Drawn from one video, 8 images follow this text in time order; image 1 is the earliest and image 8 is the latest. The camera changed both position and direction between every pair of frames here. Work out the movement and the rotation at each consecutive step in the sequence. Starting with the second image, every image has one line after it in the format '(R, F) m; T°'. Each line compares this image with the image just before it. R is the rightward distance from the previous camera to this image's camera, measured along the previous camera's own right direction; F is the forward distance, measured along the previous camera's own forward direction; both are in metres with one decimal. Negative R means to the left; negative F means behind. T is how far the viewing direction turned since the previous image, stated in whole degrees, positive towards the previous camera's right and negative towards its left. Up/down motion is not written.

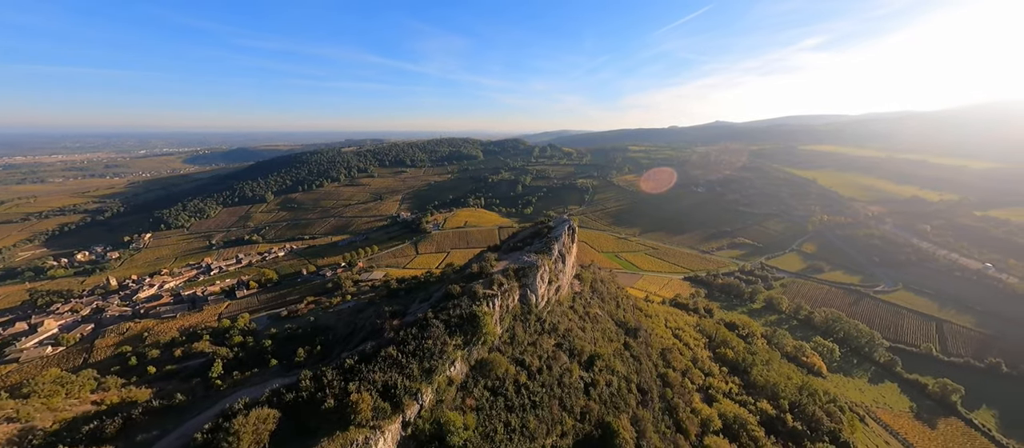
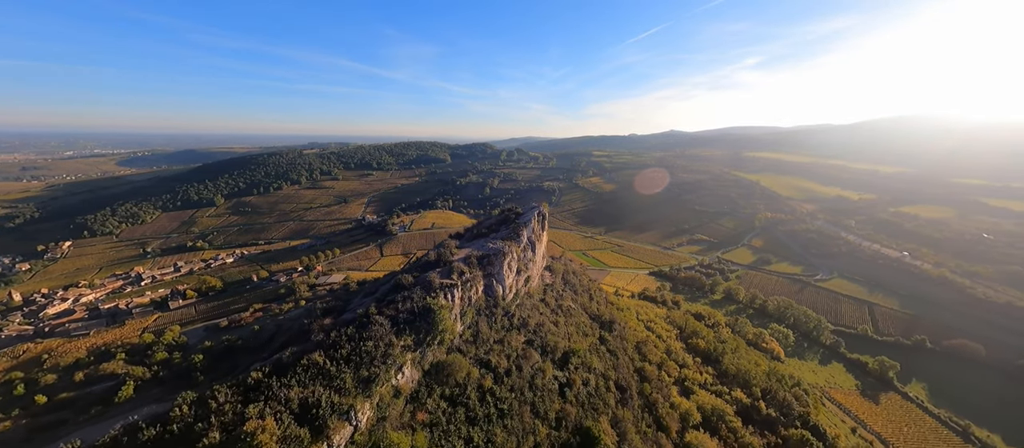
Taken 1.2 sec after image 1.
(+0.6, +3.2) m; +4°
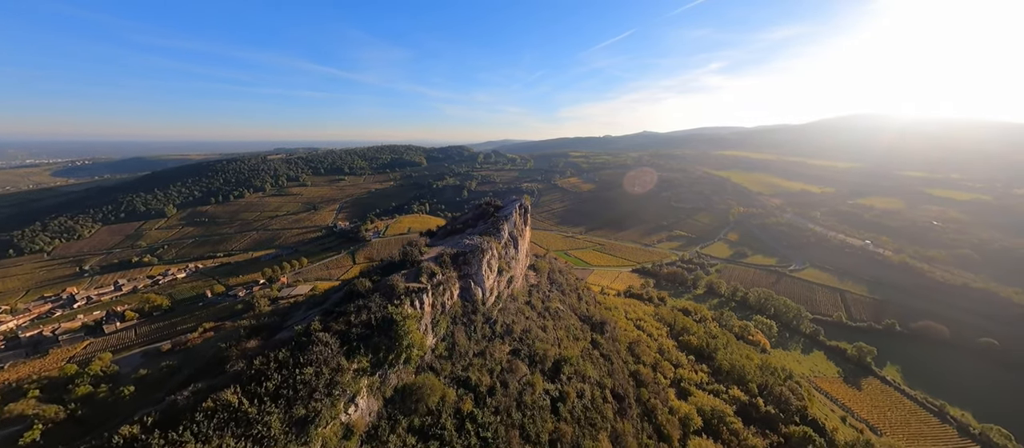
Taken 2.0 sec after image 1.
(0.0, +3.4) m; +3°
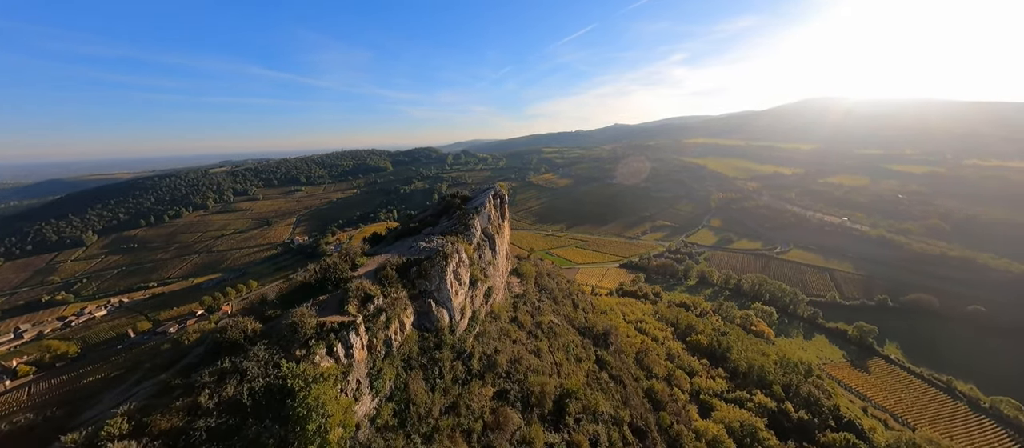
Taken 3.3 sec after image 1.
(0.0, +6.5) m; +4°
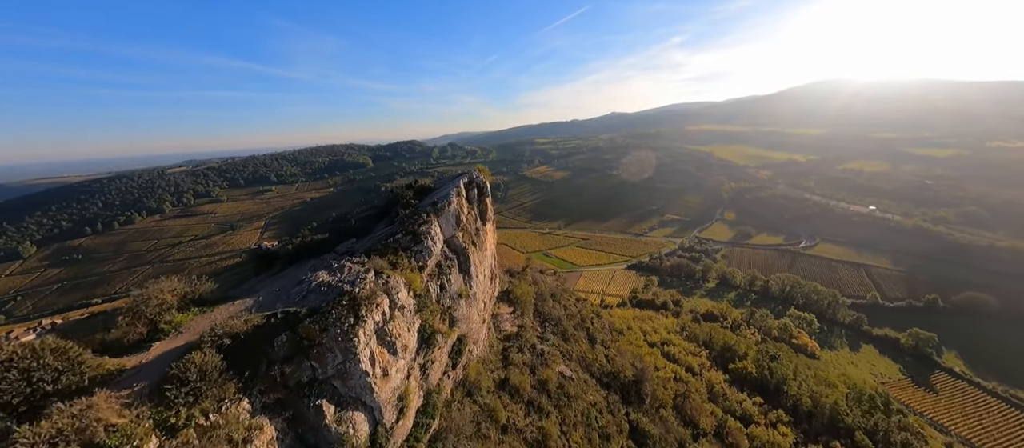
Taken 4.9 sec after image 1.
(+0.4, +8.6) m; +1°
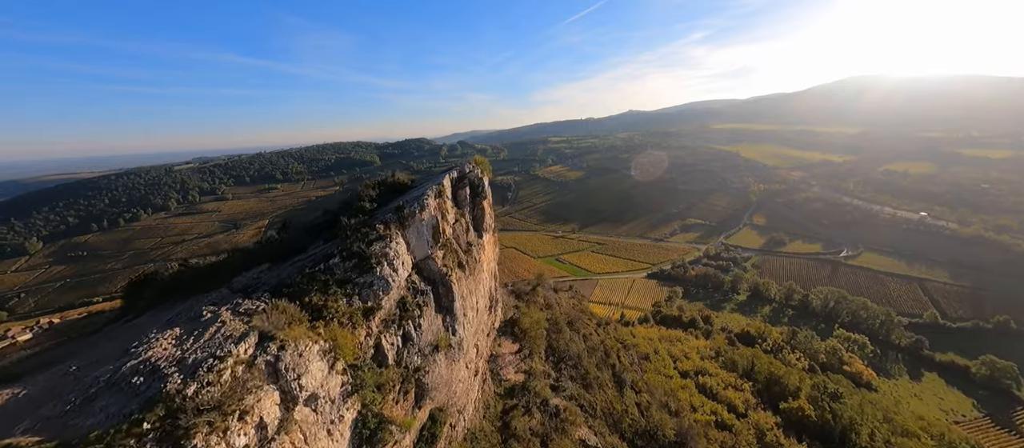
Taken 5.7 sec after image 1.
(+0.2, +4.4) m; -2°
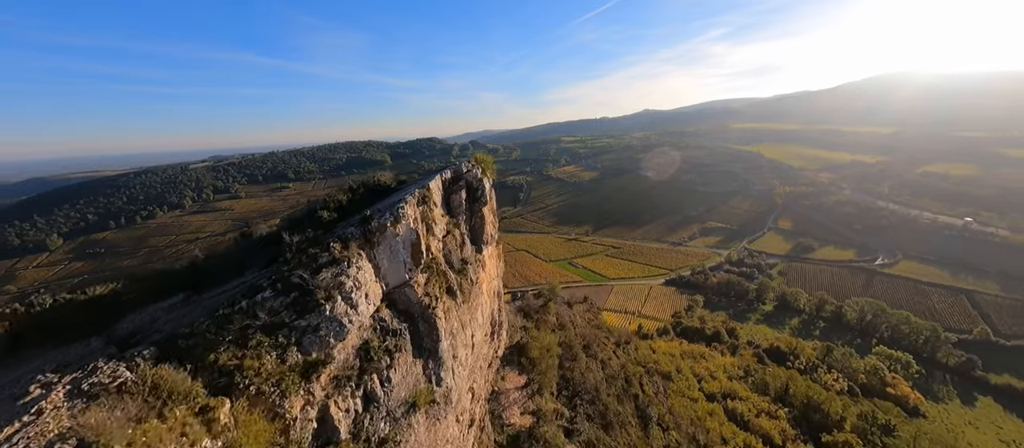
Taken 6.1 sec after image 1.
(+0.2, +2.2) m; -2°
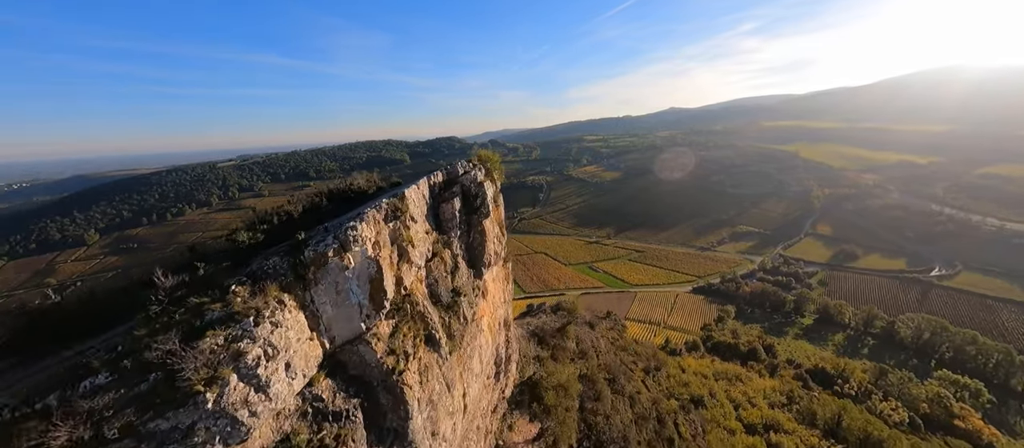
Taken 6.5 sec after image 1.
(+0.2, +2.1) m; -3°
